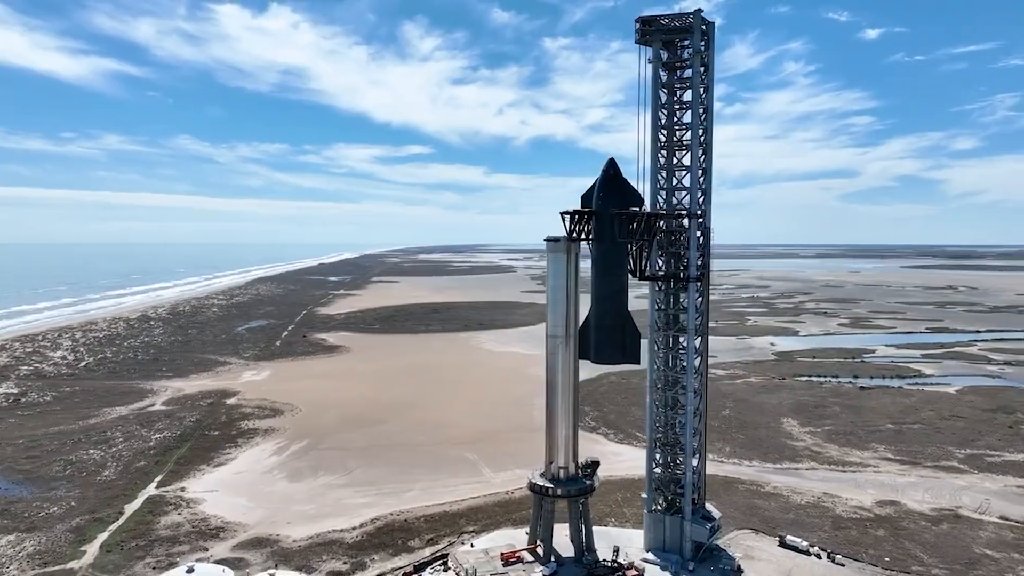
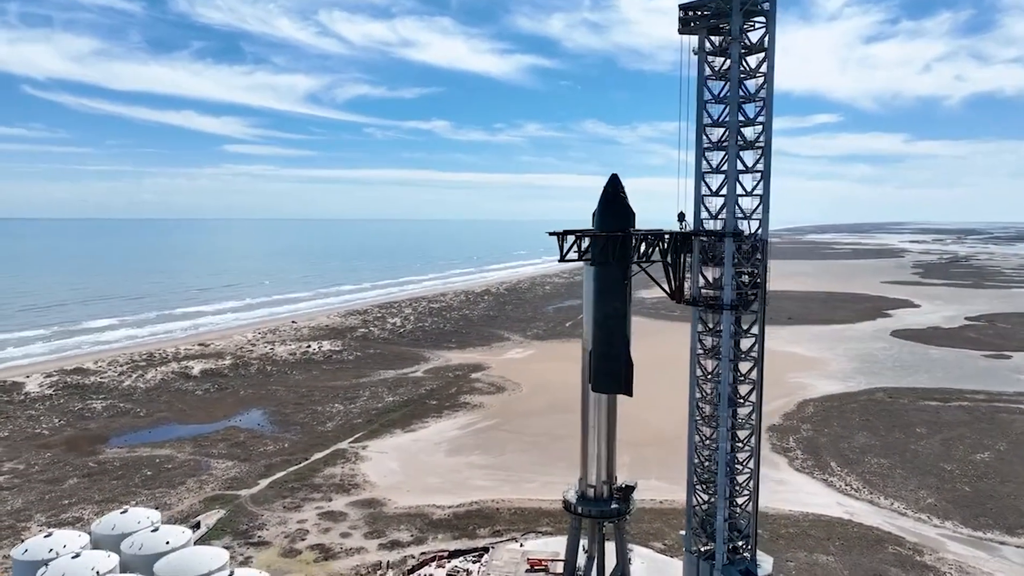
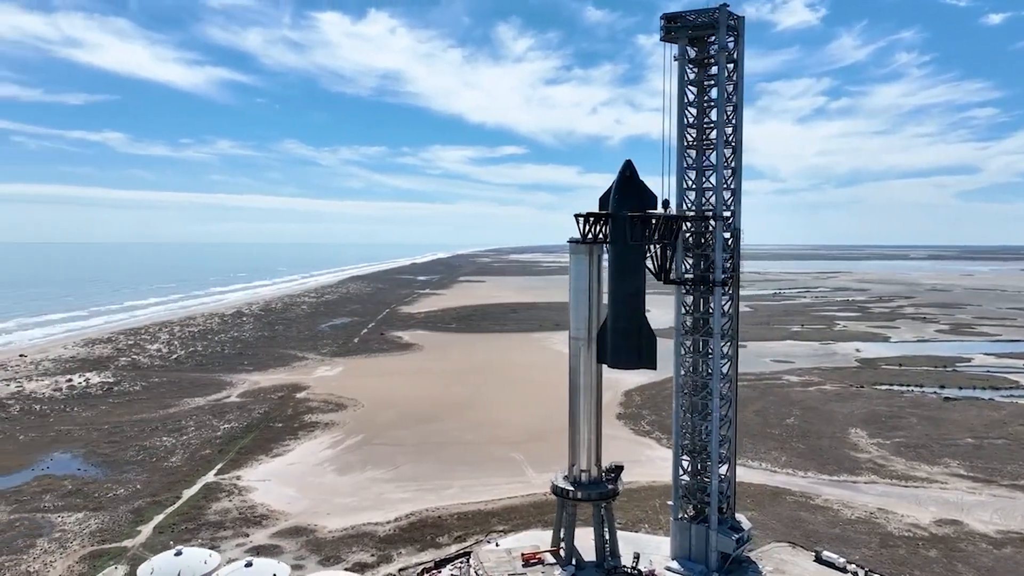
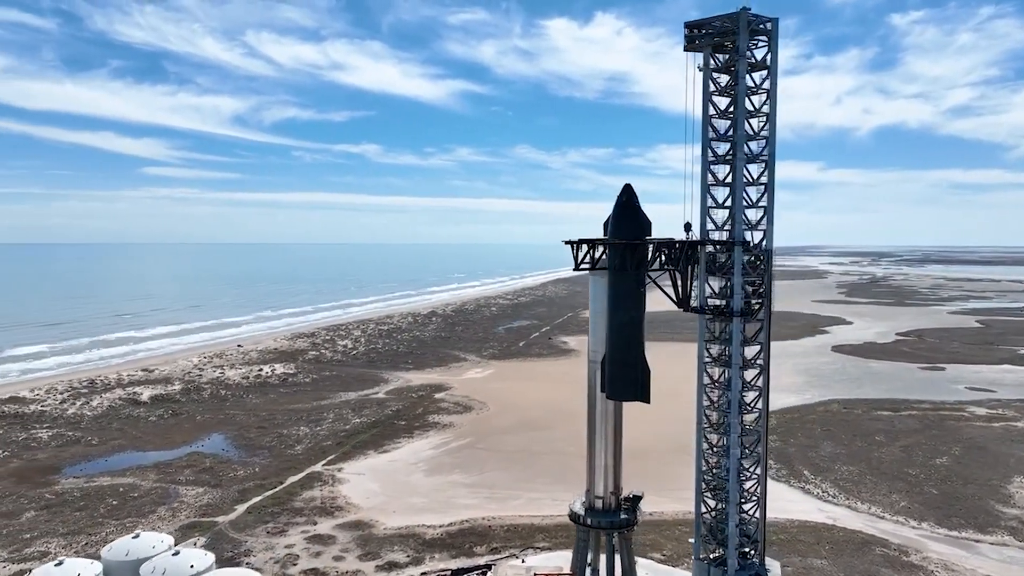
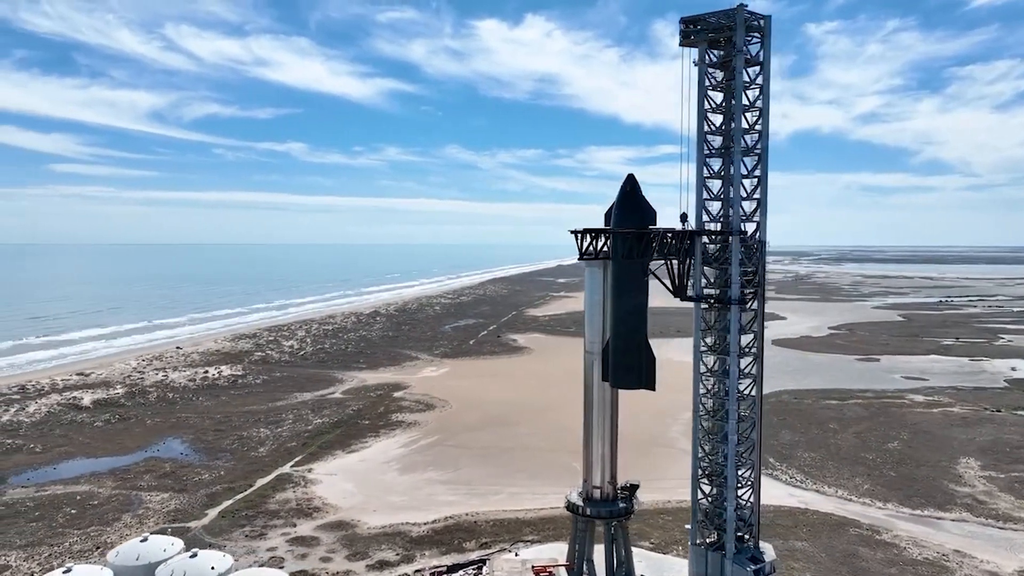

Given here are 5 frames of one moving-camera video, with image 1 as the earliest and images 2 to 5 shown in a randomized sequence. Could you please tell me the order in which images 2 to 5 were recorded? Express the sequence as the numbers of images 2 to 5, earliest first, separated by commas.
3, 5, 4, 2
